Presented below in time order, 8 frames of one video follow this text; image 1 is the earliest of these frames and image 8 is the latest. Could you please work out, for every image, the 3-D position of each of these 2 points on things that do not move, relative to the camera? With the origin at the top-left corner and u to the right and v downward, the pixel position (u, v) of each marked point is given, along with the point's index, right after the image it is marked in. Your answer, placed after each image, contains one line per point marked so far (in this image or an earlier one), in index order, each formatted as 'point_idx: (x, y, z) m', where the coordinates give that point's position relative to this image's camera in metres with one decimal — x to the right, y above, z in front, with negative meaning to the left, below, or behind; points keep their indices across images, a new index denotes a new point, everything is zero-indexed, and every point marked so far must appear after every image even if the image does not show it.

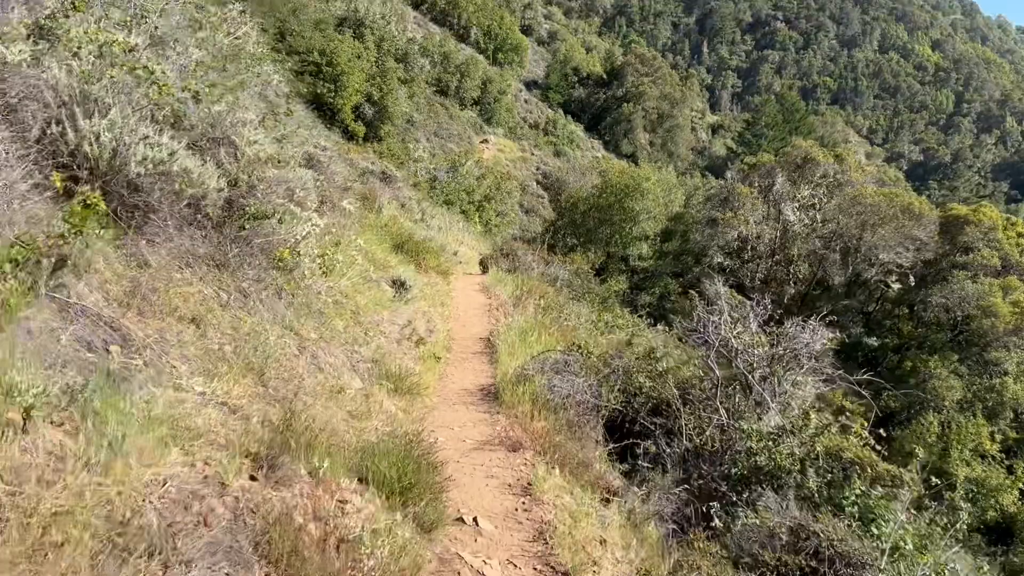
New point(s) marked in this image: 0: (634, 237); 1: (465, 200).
0: (+2.8, +1.3, +20.6) m
1: (-1.1, +2.1, +20.0) m
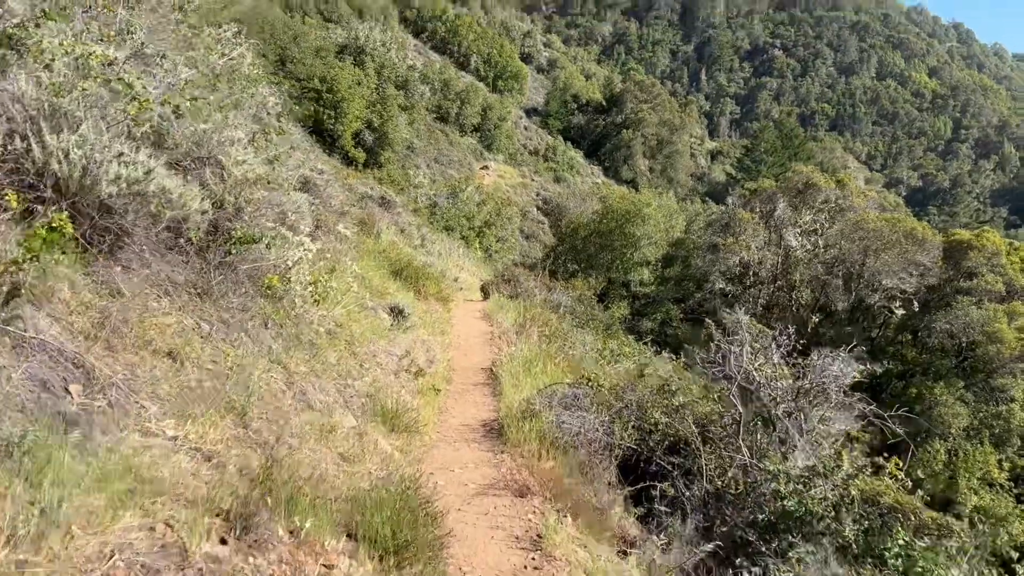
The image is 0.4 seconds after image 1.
0: (+2.8, +0.7, +20.4) m
1: (-1.1, +1.5, +19.8) m
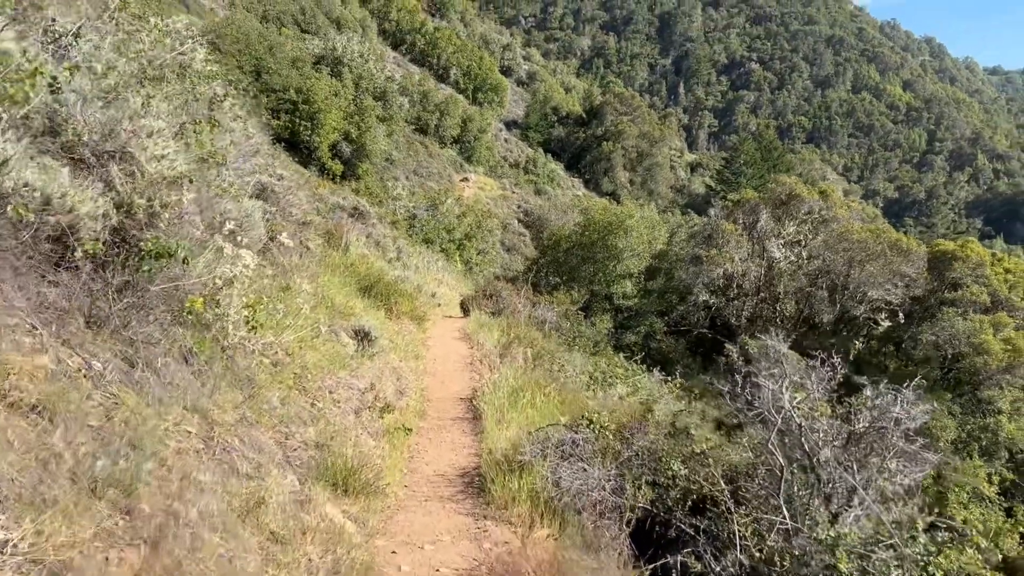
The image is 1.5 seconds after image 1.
0: (+2.3, +0.4, +19.8) m
1: (-1.5, +1.1, +19.1) m
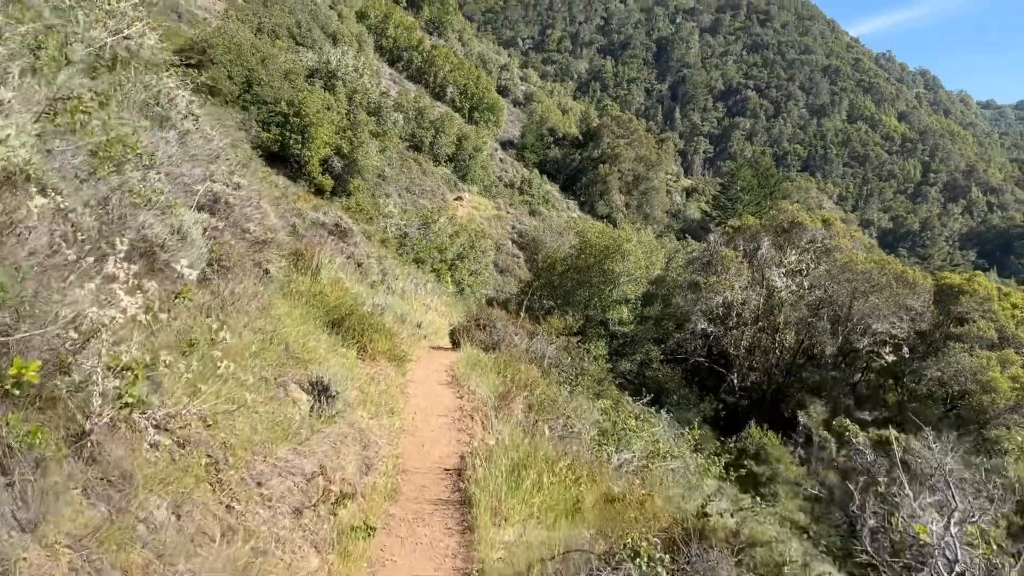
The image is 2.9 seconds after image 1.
0: (+2.2, -0.2, +18.7) m
1: (-1.6, +0.6, +18.1) m
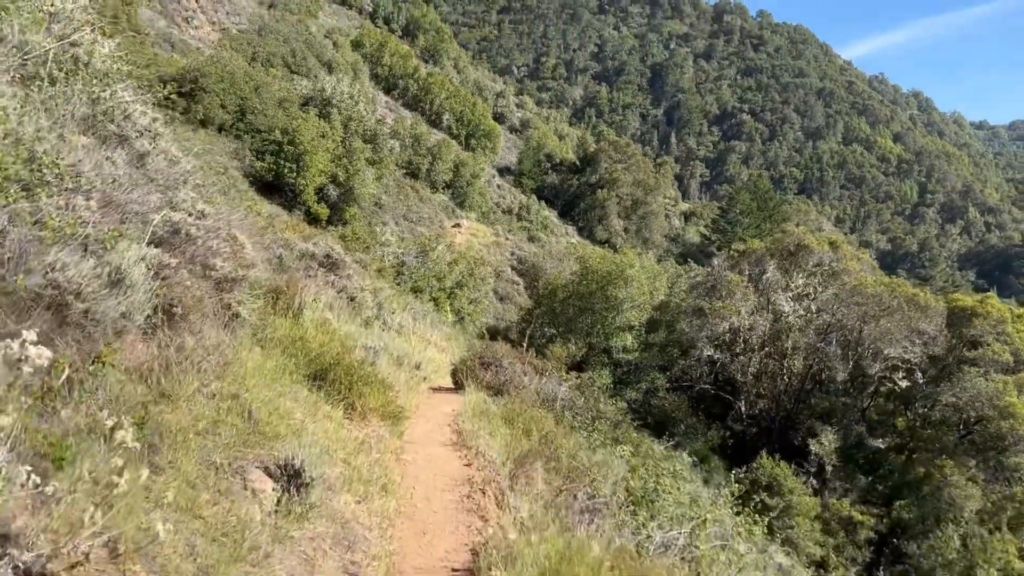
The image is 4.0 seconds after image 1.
0: (+2.3, -0.8, +17.9) m
1: (-1.6, 0.0, +17.3) m
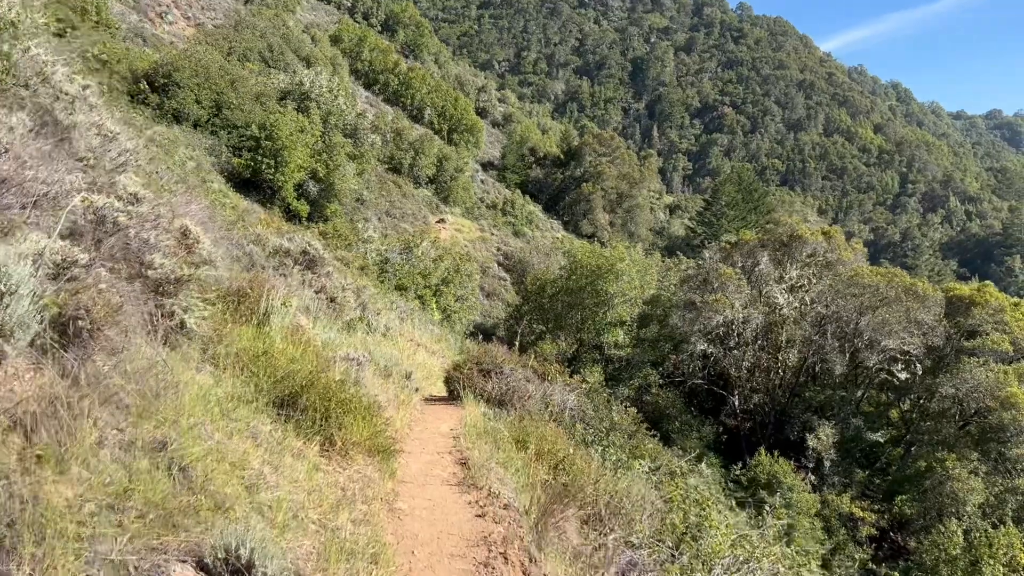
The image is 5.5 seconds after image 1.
0: (+2.1, -0.7, +17.0) m
1: (-1.8, 0.0, +16.3) m
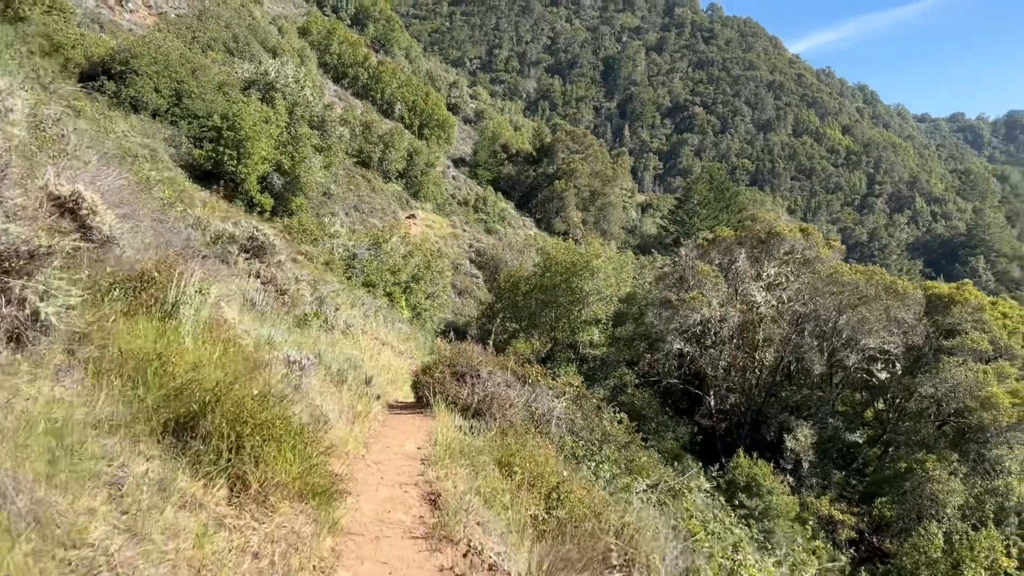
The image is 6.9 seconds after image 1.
0: (+1.6, -0.7, +16.1) m
1: (-2.2, +0.1, +15.3) m
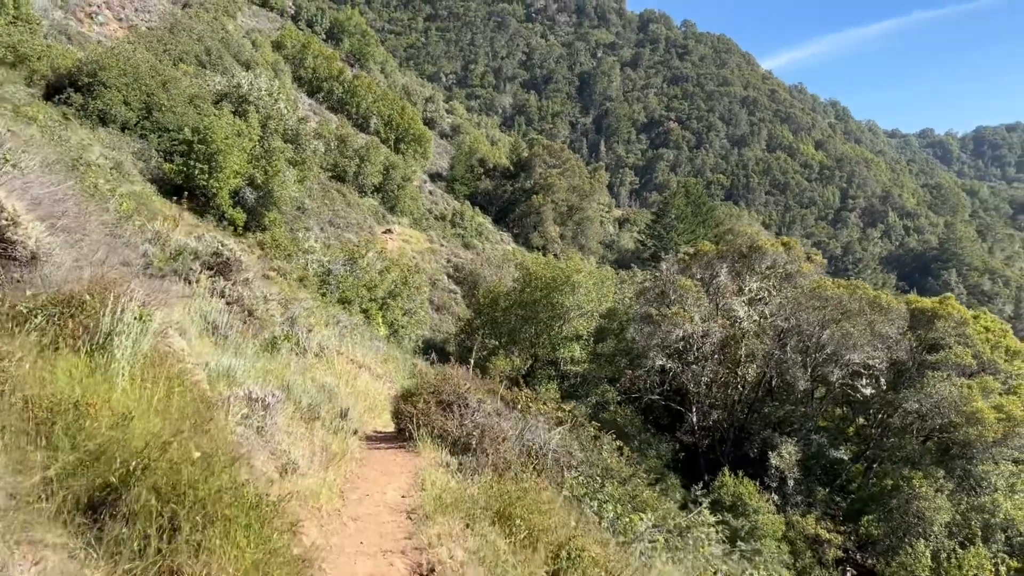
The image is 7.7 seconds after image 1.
0: (+1.3, -1.0, +15.6) m
1: (-2.5, -0.2, +14.7) m
